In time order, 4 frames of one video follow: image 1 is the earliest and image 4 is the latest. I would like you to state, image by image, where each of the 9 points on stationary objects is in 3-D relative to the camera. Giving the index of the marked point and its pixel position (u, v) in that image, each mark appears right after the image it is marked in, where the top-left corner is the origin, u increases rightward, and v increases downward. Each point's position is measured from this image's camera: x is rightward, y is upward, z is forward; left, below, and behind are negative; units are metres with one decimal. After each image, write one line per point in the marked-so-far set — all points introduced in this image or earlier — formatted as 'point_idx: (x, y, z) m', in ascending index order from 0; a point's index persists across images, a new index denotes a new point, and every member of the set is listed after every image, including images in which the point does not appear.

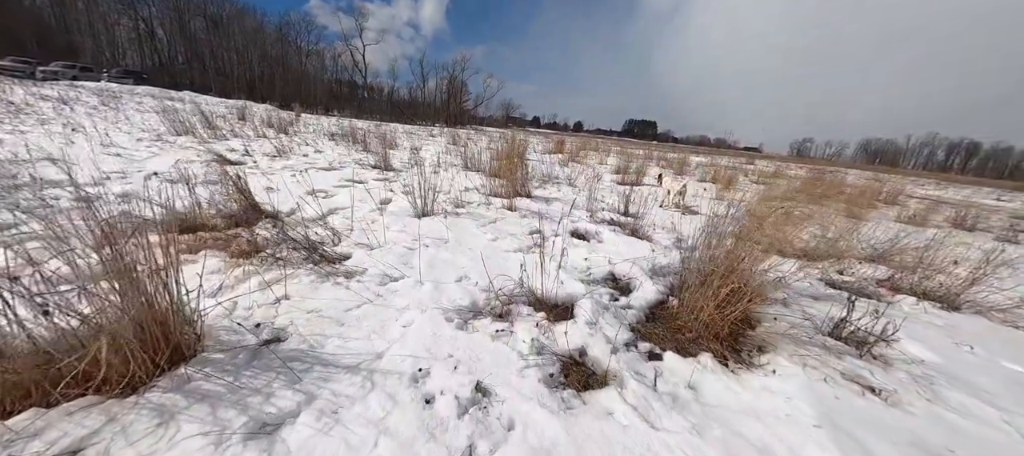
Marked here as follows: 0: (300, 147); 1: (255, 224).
0: (-4.5, +1.7, +6.5) m
1: (-2.2, 0.0, +2.6) m
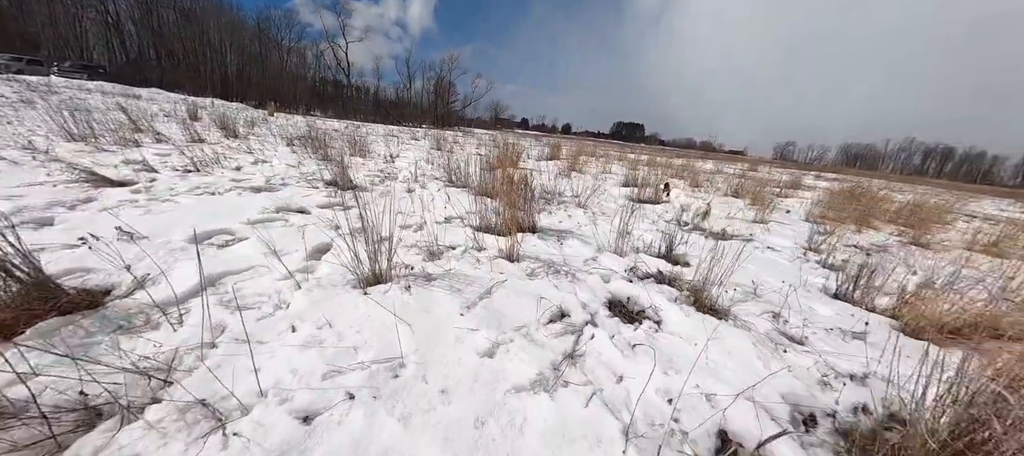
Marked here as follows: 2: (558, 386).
0: (-4.6, +1.2, +5.1) m
1: (-2.1, -0.5, +1.3) m
2: (+0.2, -0.7, +1.3) m
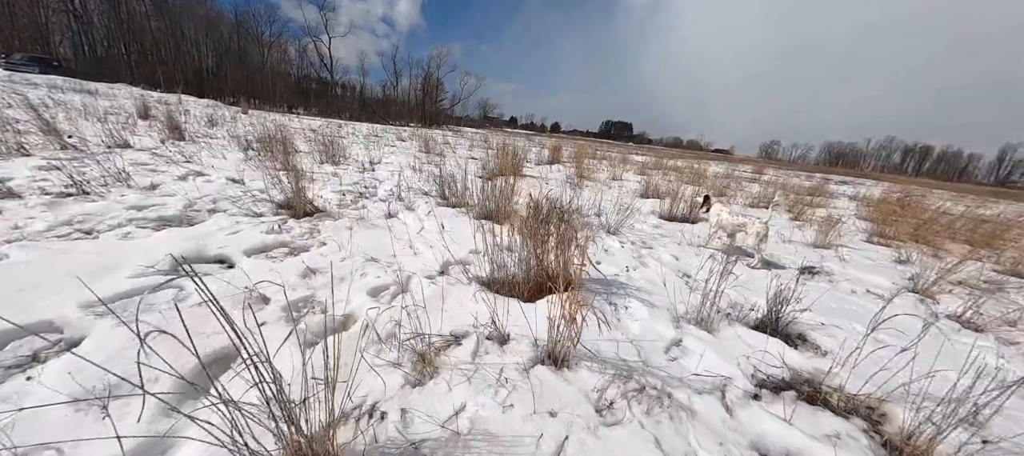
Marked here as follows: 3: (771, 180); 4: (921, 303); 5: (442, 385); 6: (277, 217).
0: (-4.5, +0.7, +3.9) m
1: (-1.9, -0.9, +0.2) m
2: (+0.5, -1.1, +0.3) m
3: (+8.9, +1.7, +10.3) m
4: (+3.7, -0.7, +2.7) m
5: (-0.3, -0.7, +1.3) m
6: (-2.4, +0.1, +3.1) m
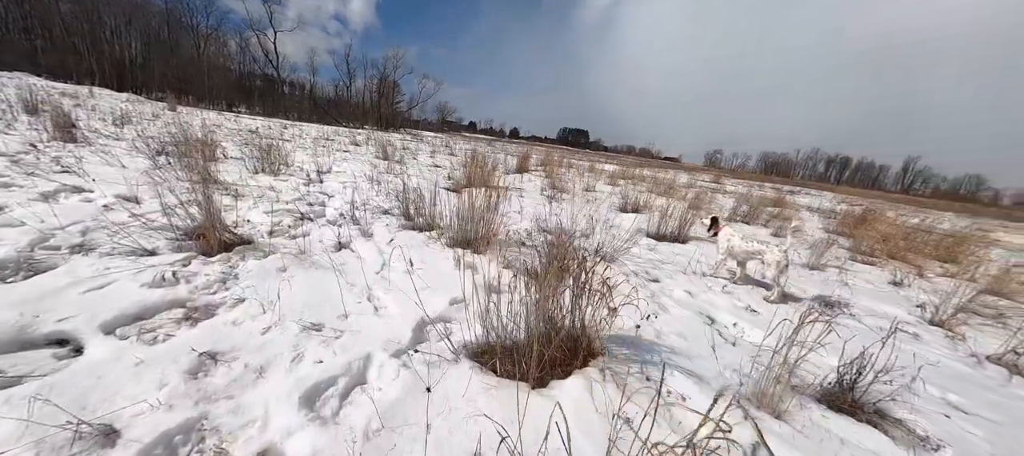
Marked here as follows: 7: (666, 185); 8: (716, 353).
0: (-4.6, +0.4, +2.8) m
1: (-1.6, -1.2, -0.6) m
2: (+0.7, -1.3, -0.3) m
3: (+8.0, +1.3, +10.6) m
4: (+3.7, -0.9, +2.5) m
5: (-0.2, -0.9, +0.7) m
6: (-2.5, -0.2, +2.2) m
7: (+4.9, +1.3, +9.4) m
8: (+1.3, -0.8, +1.9) m
